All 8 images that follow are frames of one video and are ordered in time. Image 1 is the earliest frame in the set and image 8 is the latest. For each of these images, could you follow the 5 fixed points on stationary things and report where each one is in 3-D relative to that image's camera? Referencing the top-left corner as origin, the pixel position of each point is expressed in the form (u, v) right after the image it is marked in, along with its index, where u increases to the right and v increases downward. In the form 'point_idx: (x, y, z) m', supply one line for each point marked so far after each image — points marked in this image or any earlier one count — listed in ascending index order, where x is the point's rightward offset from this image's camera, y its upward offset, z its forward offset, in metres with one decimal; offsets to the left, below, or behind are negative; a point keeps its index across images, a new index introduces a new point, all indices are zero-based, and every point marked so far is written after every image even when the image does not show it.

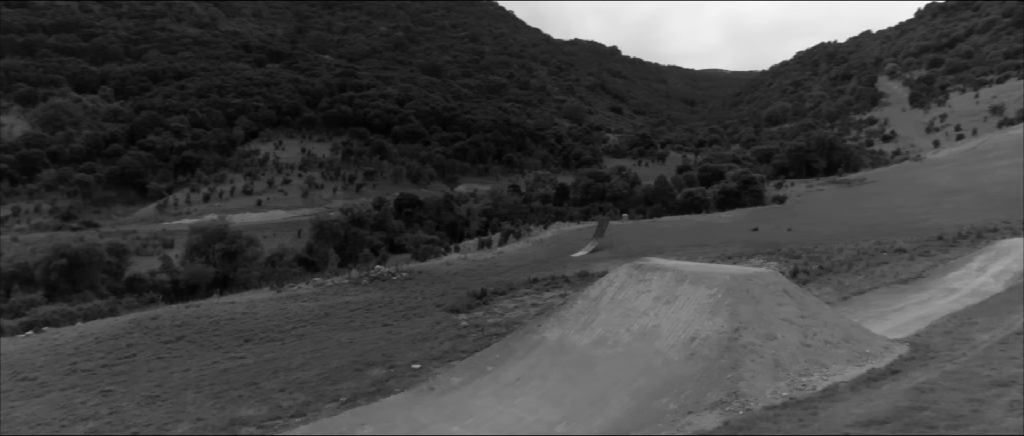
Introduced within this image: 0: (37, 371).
0: (-9.4, -3.0, +14.0) m
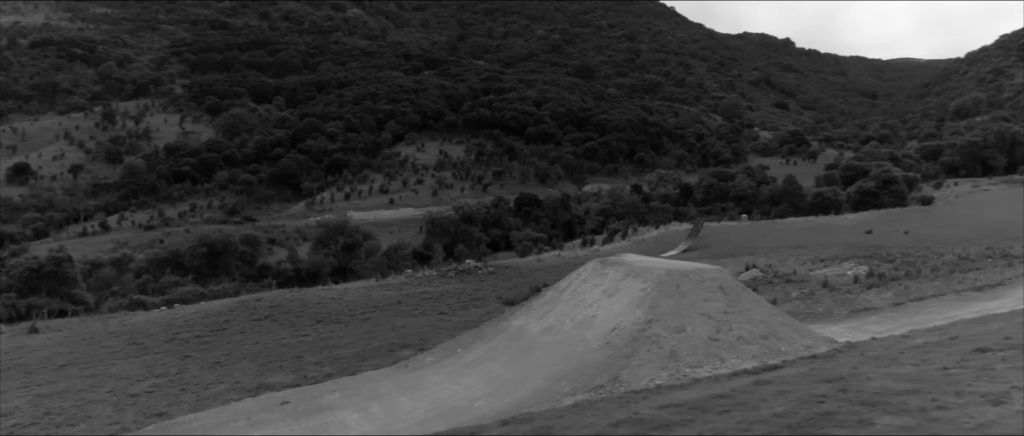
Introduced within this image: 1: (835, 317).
0: (-8.7, -2.8, +16.9) m
1: (+6.4, -2.0, +14.5) m
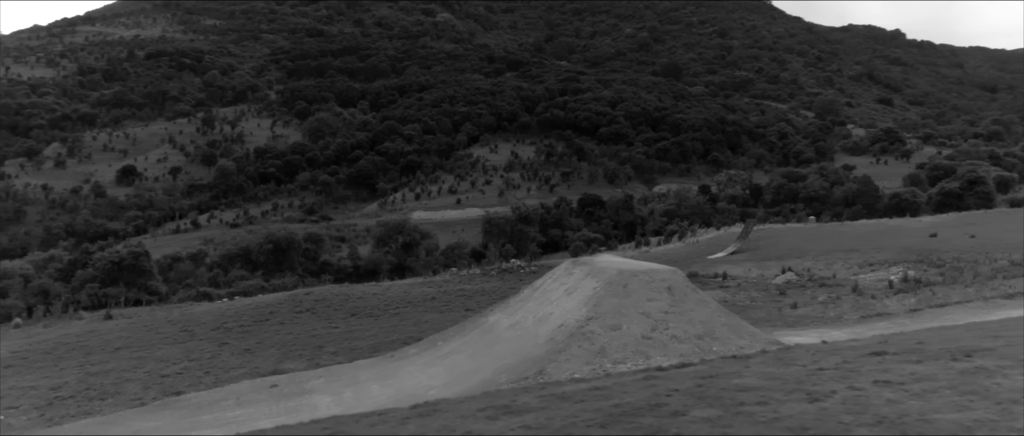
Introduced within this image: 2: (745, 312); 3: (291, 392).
0: (-8.2, -2.8, +18.6) m
1: (+6.5, -2.1, +14.2) m
2: (+5.2, -2.2, +16.3) m
3: (-3.4, -2.6, +10.6) m
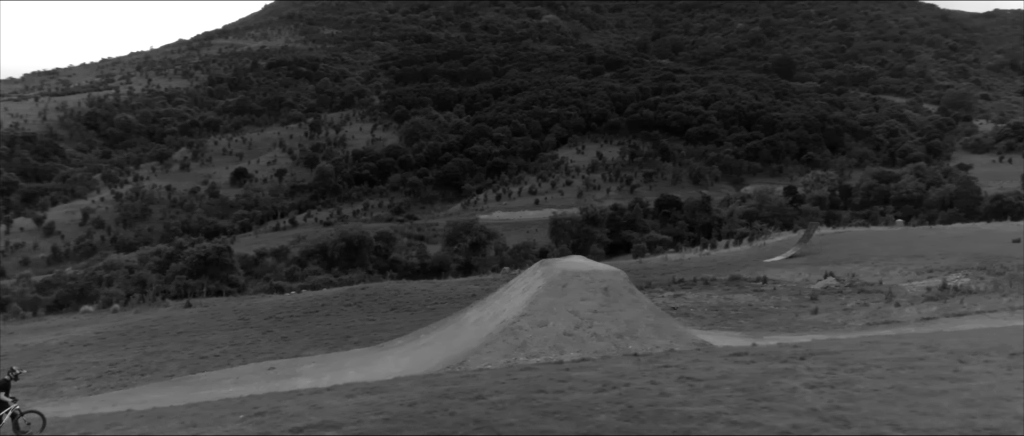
0: (-7.4, -2.8, +20.5) m
1: (+6.4, -2.2, +13.9) m
2: (+5.5, -2.2, +16.1) m
3: (-3.9, -2.6, +11.9) m
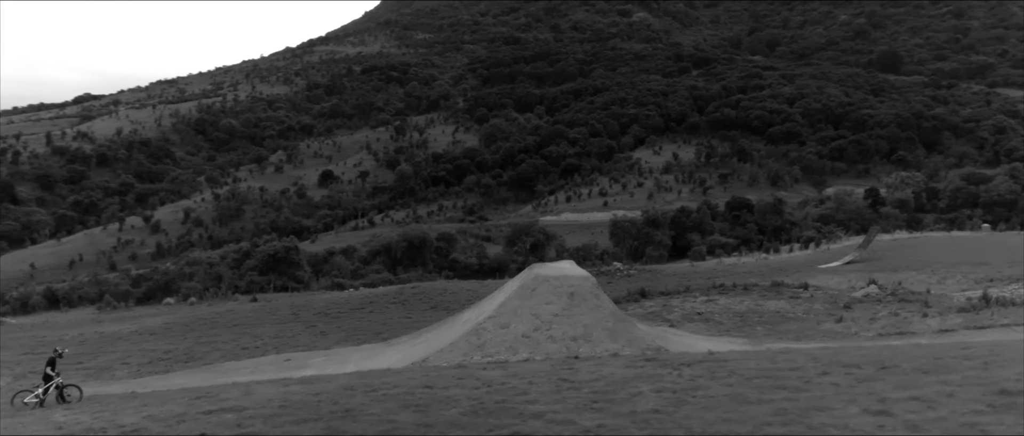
0: (-6.3, -2.8, +22.0) m
1: (+6.5, -2.3, +13.6) m
2: (+5.9, -2.4, +15.9) m
3: (-4.0, -2.6, +13.0) m
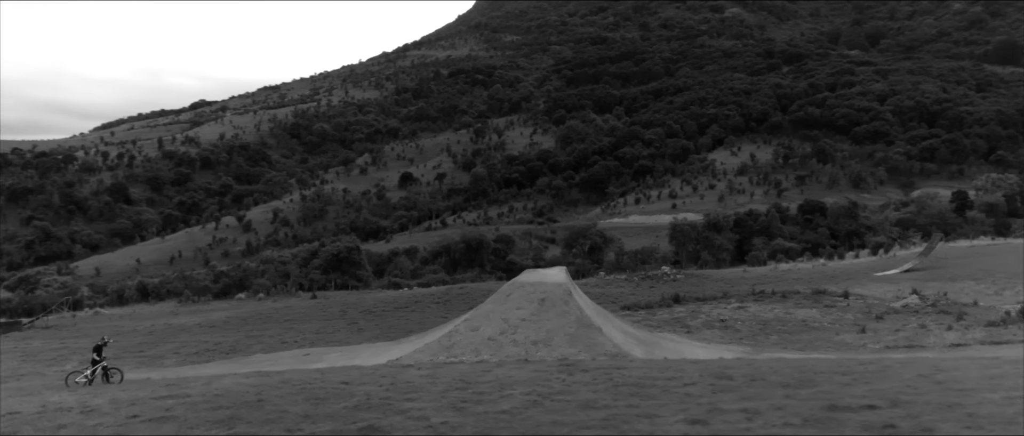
0: (-5.1, -2.9, +23.3) m
1: (+6.5, -2.5, +13.3) m
2: (+6.2, -2.5, +15.7) m
3: (-4.0, -2.8, +14.0) m
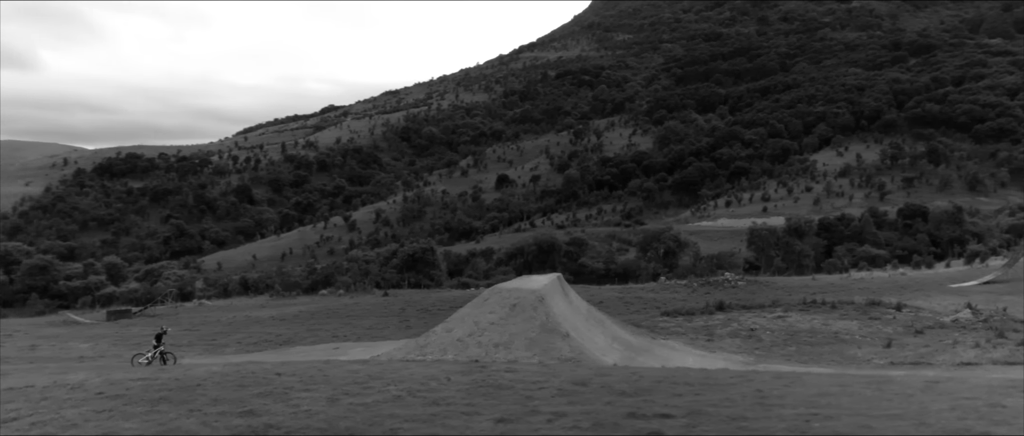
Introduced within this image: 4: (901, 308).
0: (-3.4, -3.1, +24.8) m
1: (+6.4, -2.7, +12.9) m
2: (+6.5, -2.8, +15.4) m
3: (-3.8, -2.9, +15.4) m
4: (+10.4, -2.4, +19.1) m
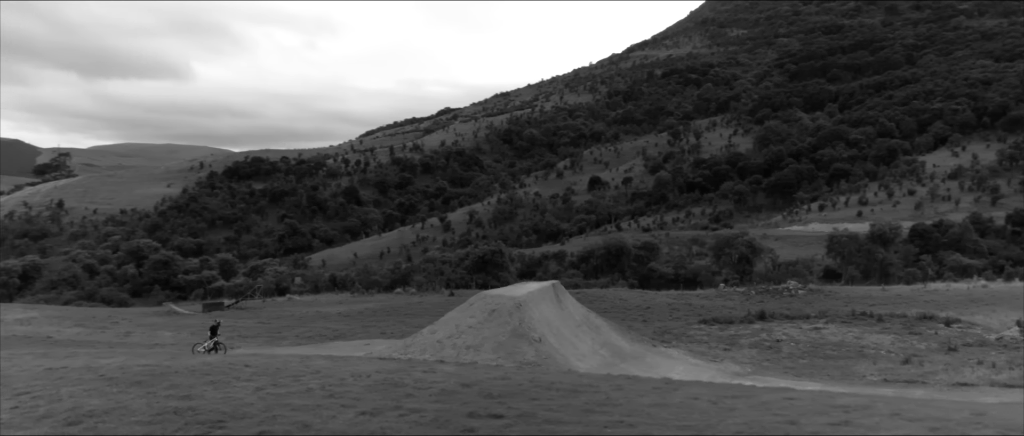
0: (-1.5, -3.2, +26.0) m
1: (+6.2, -2.9, +12.7) m
2: (+6.7, -3.0, +15.1) m
3: (-3.4, -3.1, +16.9) m
4: (+11.1, -2.7, +18.2) m
